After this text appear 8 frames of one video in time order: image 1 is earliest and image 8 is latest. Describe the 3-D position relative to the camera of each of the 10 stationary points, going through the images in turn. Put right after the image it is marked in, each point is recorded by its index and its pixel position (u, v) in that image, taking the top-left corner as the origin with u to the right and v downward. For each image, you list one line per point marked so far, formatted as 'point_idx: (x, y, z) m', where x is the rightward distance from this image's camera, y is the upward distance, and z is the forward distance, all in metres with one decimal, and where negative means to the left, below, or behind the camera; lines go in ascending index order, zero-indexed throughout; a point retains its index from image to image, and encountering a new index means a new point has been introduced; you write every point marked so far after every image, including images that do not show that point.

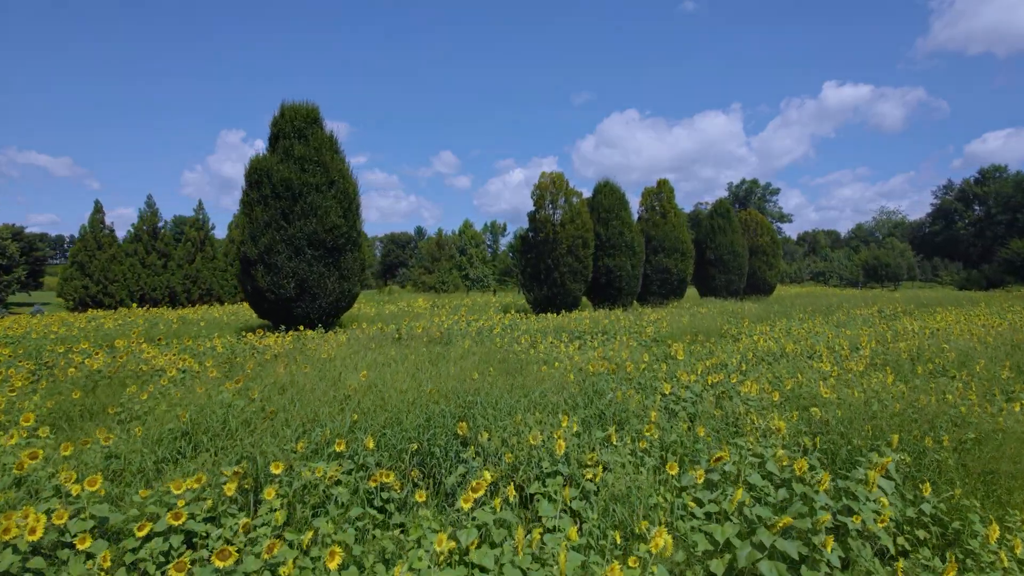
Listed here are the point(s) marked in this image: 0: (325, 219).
0: (-2.1, +0.8, +10.3) m
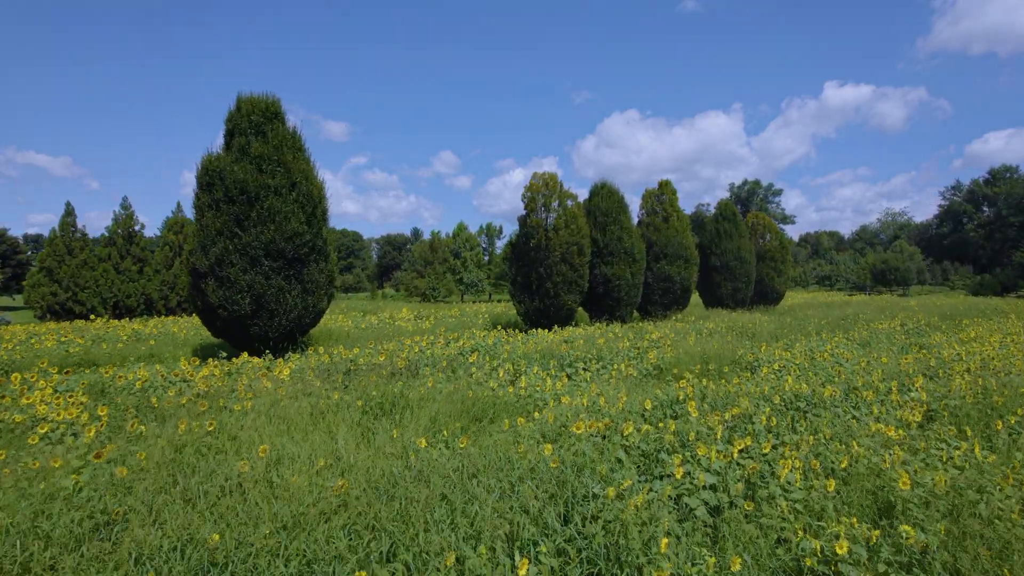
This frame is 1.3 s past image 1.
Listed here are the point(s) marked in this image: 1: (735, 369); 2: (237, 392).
0: (-2.3, +0.6, +9.1) m
1: (+1.7, -0.6, +6.9) m
2: (-1.6, -0.6, +5.2) m
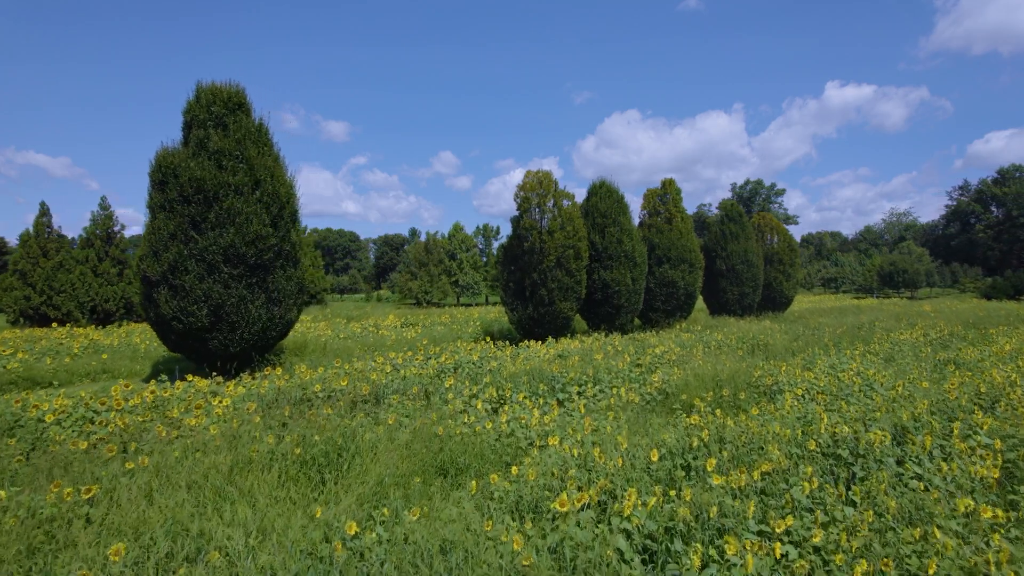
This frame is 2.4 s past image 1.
0: (-2.4, +0.5, +8.2) m
1: (+1.6, -0.7, +5.9) m
2: (-1.7, -0.7, +4.3) m
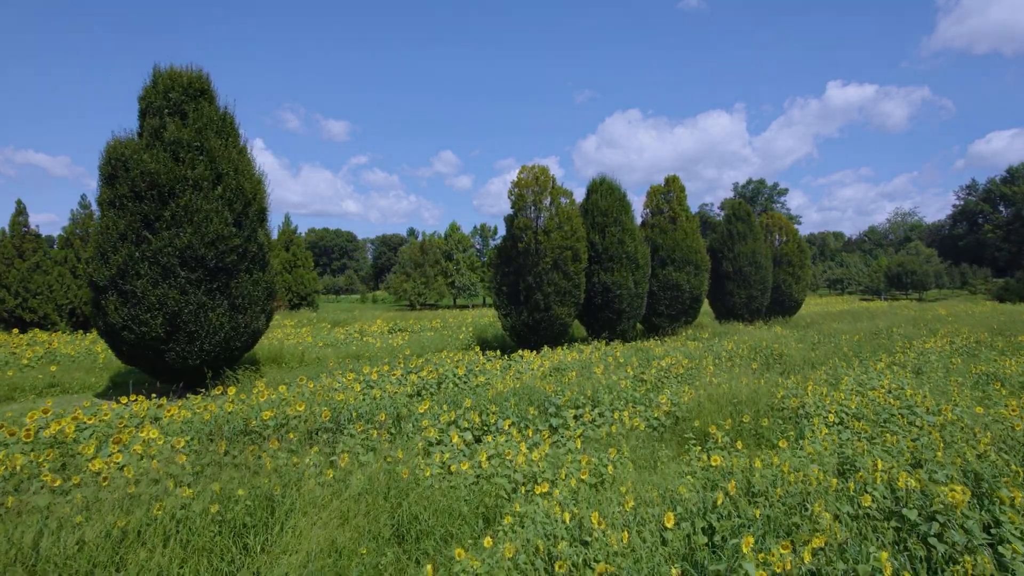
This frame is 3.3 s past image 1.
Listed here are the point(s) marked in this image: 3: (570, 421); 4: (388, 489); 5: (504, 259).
0: (-2.5, +0.5, +7.3) m
1: (+1.5, -0.8, +5.1) m
2: (-1.8, -0.7, +3.5) m
3: (+0.3, -0.8, +5.3) m
4: (-0.5, -0.8, +3.5) m
5: (-0.1, +0.4, +11.7) m
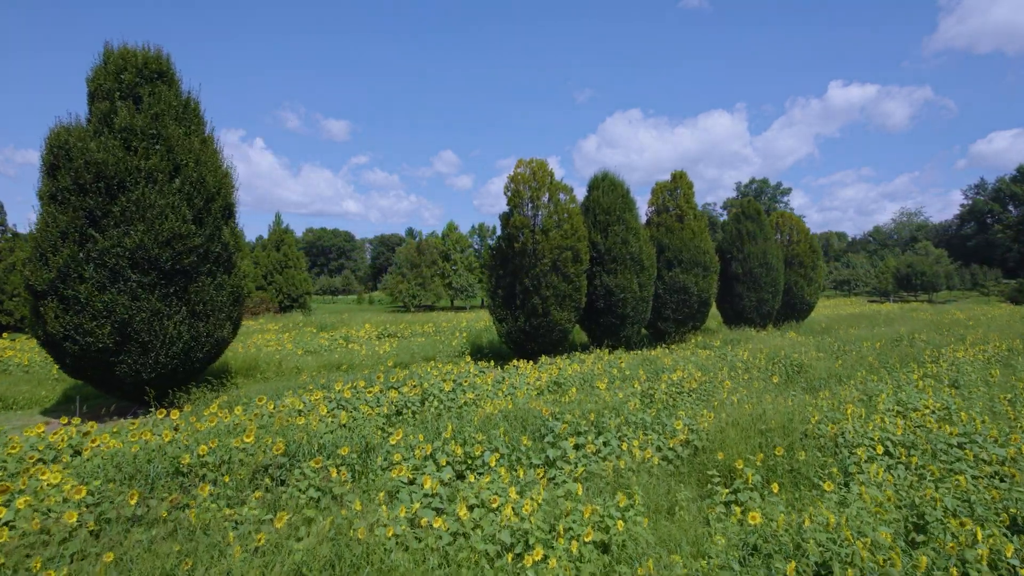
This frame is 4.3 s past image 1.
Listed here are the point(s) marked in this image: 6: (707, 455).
0: (-2.5, +0.4, +6.5) m
1: (+1.4, -0.8, +4.3) m
2: (-1.8, -0.8, +2.7) m
3: (+0.3, -0.8, +4.5) m
4: (-0.5, -0.8, +2.7) m
5: (-0.1, +0.3, +10.9) m
6: (+1.0, -0.8, +4.5) m
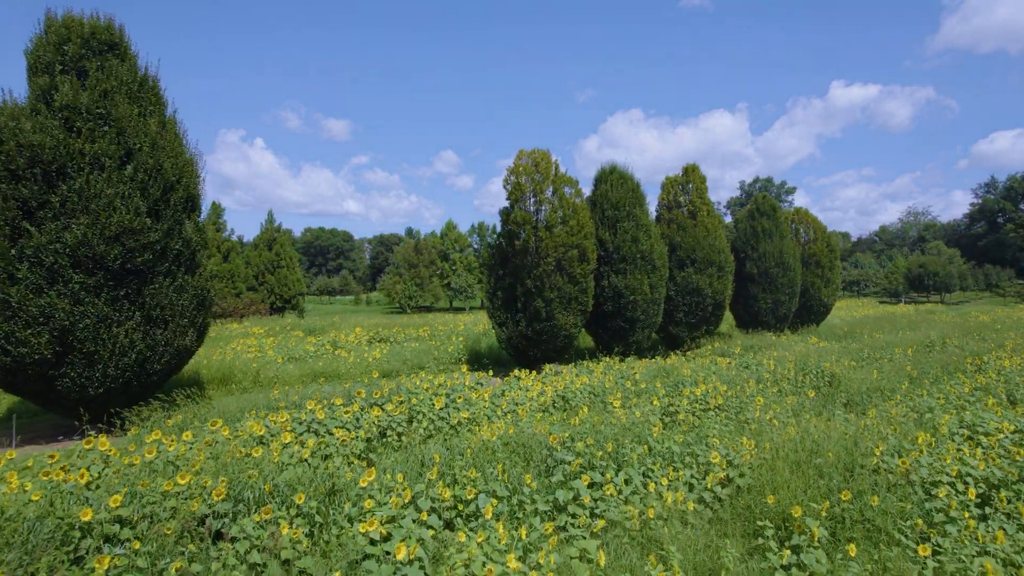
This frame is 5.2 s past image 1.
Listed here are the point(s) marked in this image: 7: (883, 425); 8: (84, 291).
0: (-2.5, +0.4, +5.7) m
1: (+1.4, -0.8, +3.4) m
2: (-1.8, -0.8, +1.8) m
3: (+0.3, -0.8, +3.6) m
4: (-0.5, -0.8, +1.9) m
5: (-0.1, +0.3, +10.0) m
6: (+1.0, -0.8, +3.7) m
7: (+2.0, -0.8, +5.0) m
8: (-2.6, 0.0, +5.6) m
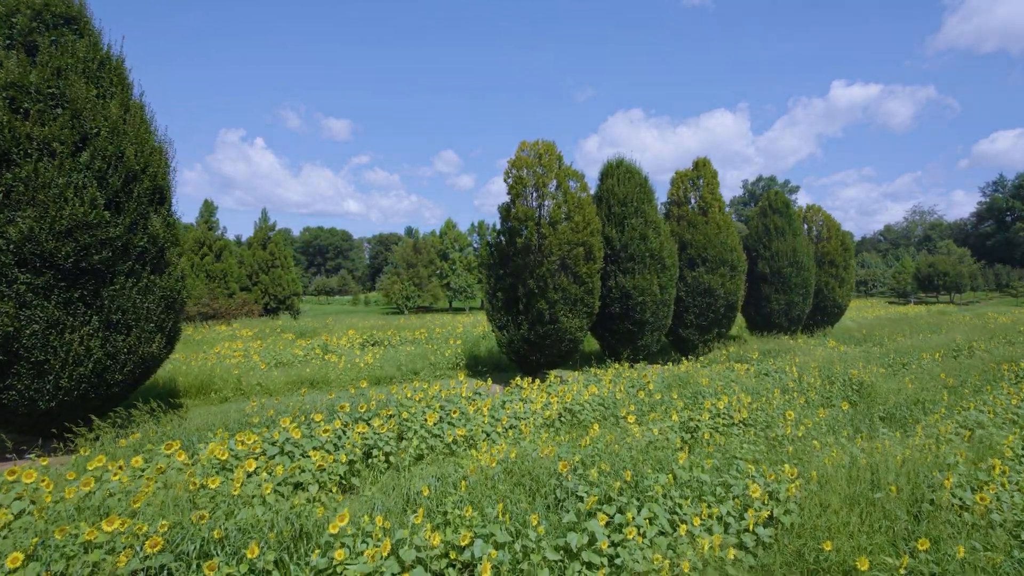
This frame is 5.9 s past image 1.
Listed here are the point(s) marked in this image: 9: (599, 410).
0: (-2.5, +0.4, +5.0) m
1: (+1.4, -0.8, +2.8) m
2: (-1.8, -0.8, +1.2) m
3: (+0.3, -0.8, +3.0) m
4: (-0.5, -0.8, +1.2) m
5: (-0.1, +0.3, +9.4) m
6: (+1.0, -0.8, +3.0) m
7: (+2.0, -0.8, +4.4) m
8: (-2.6, 0.0, +5.0) m
9: (+0.5, -0.7, +5.7) m
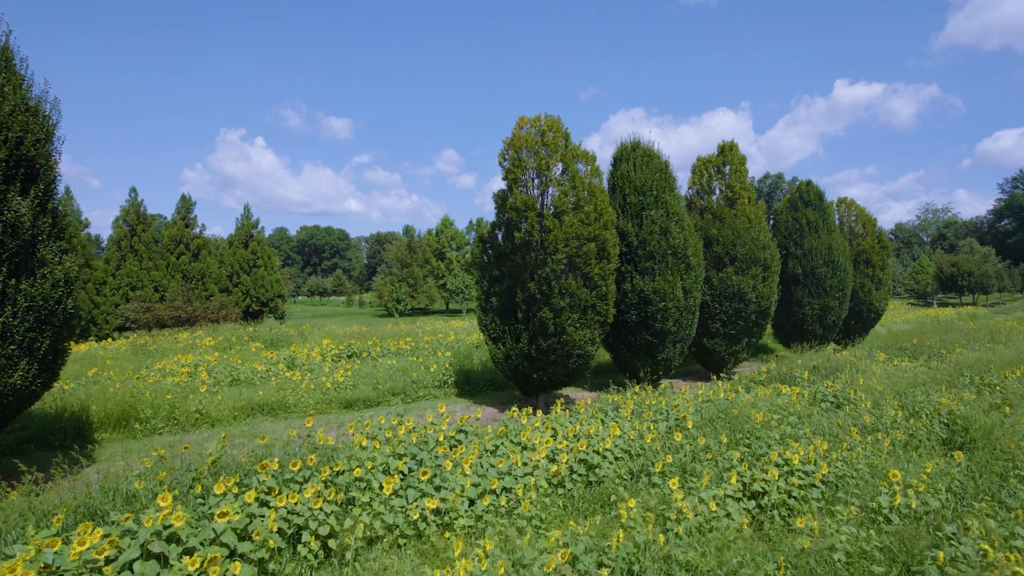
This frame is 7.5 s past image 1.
0: (-2.5, +0.4, +3.5) m
1: (+1.4, -0.9, +1.2) m
2: (-1.8, -0.8, -0.4) m
3: (+0.3, -0.9, +1.4) m
4: (-0.6, -0.9, -0.3) m
5: (-0.1, +0.3, +7.8) m
6: (+1.0, -0.9, +1.5) m
7: (+2.0, -0.8, +2.9) m
8: (-2.6, -0.1, +3.4) m
9: (+0.5, -0.8, +4.2) m
